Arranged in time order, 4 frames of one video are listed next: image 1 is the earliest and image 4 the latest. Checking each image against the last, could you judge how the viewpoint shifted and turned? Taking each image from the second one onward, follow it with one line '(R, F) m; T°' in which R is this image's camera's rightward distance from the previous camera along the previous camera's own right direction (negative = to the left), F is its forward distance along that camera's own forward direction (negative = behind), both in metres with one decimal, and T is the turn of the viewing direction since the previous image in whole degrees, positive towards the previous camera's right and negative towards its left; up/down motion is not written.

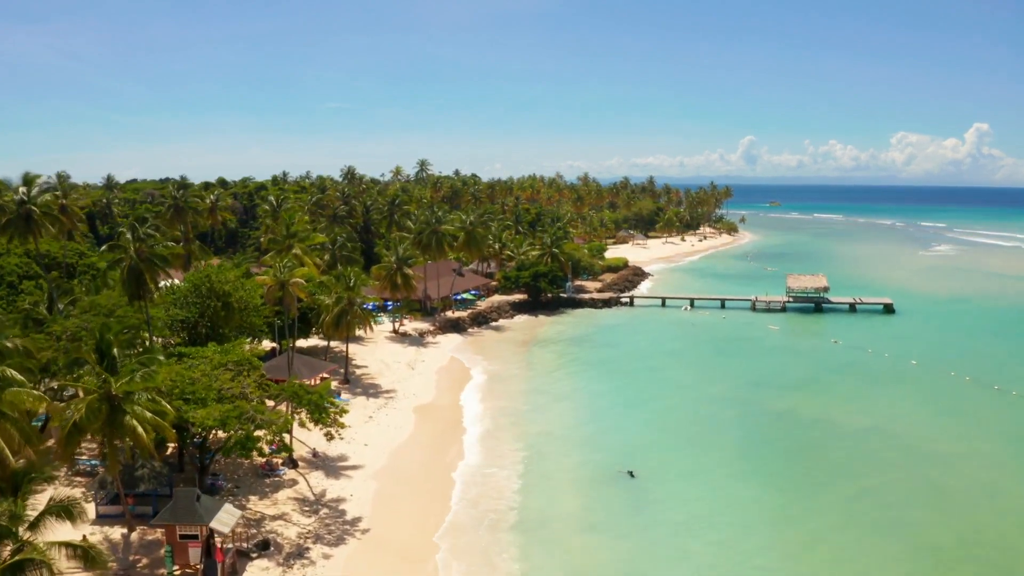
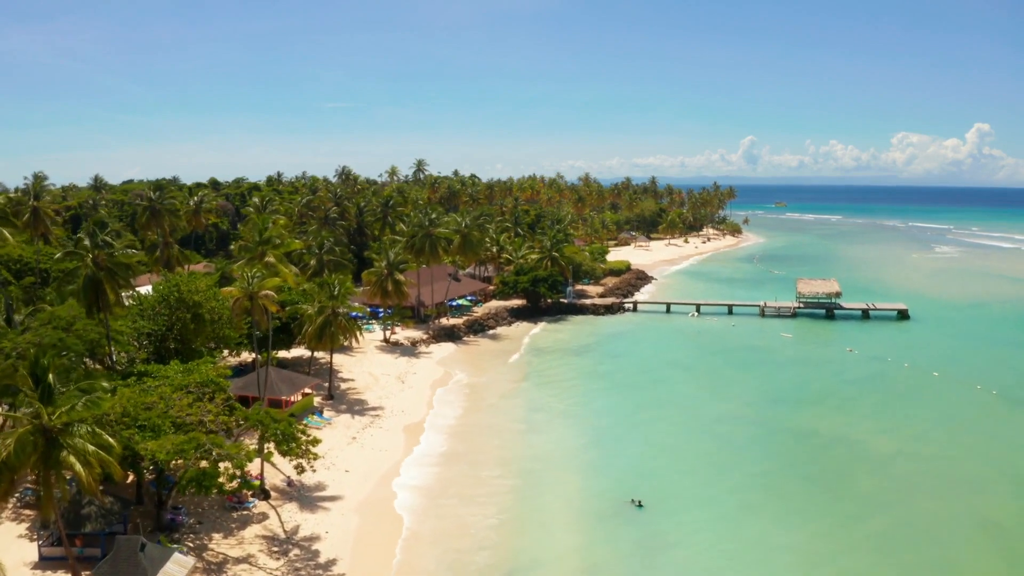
(+0.2, +2.5) m; 0°
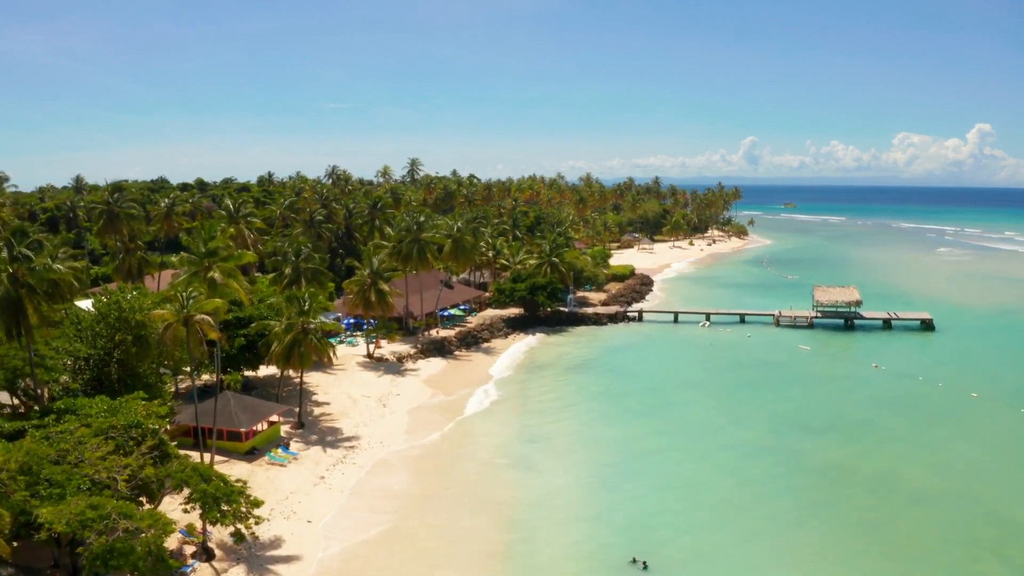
(+0.3, +3.9) m; 0°
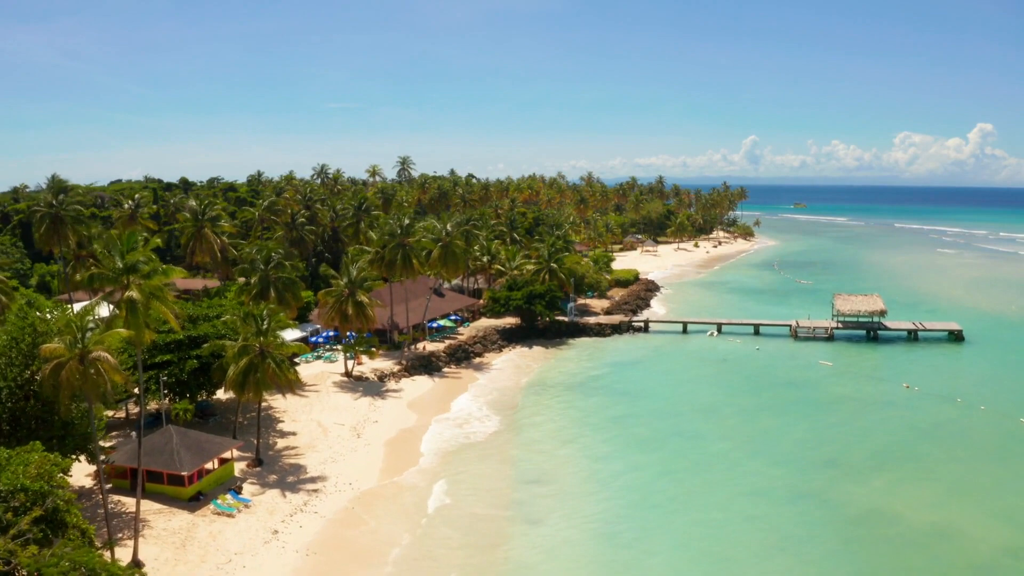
(+0.4, +4.0) m; 0°
